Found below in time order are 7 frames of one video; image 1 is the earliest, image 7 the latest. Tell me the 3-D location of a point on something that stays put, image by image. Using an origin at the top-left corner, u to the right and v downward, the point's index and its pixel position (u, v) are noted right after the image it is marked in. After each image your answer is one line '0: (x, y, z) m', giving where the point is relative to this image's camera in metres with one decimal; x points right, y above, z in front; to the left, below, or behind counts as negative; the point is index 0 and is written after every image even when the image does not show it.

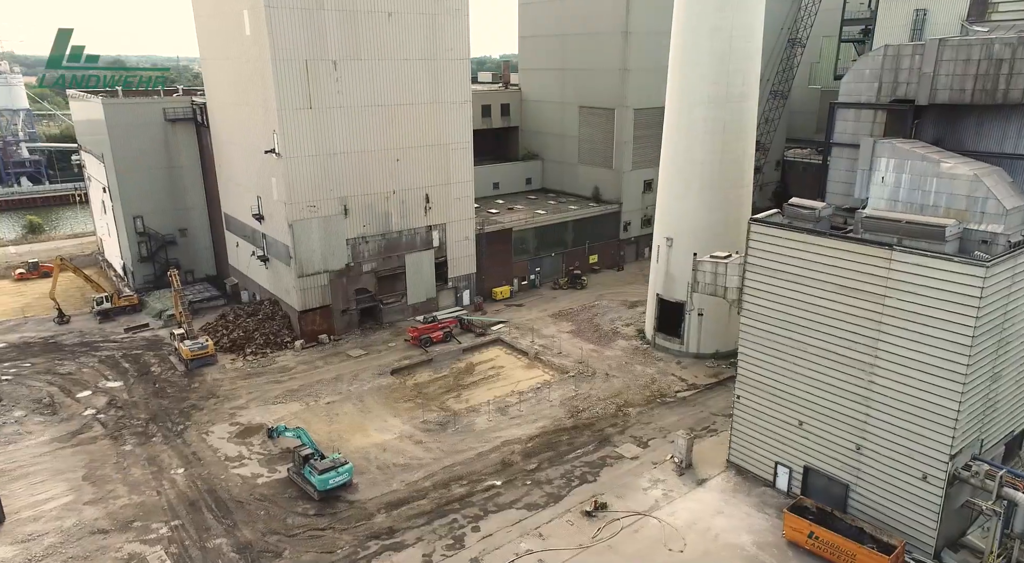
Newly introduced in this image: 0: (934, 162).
0: (+11.1, +3.1, +19.4) m
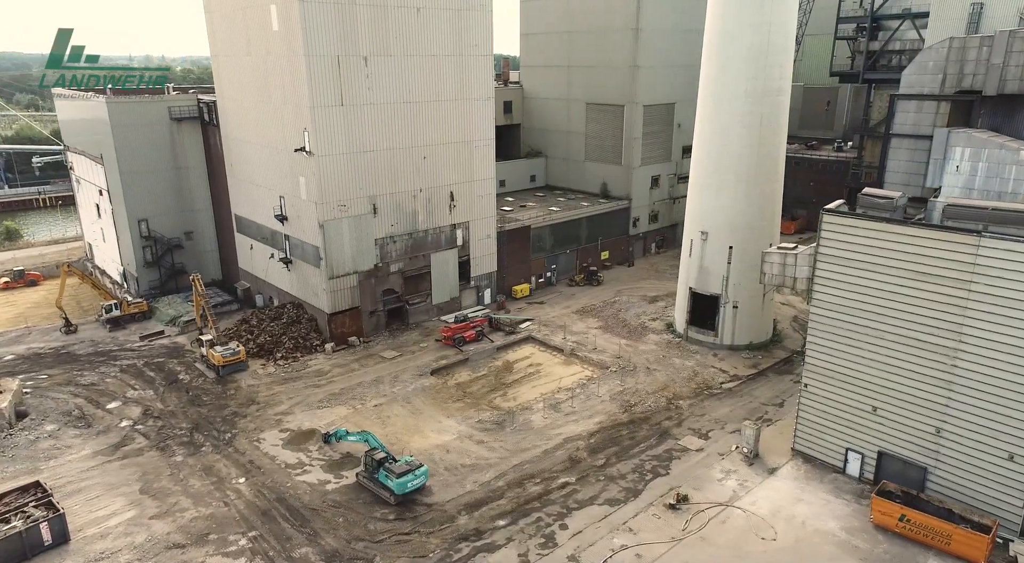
0: (+13.6, +3.5, +20.1) m
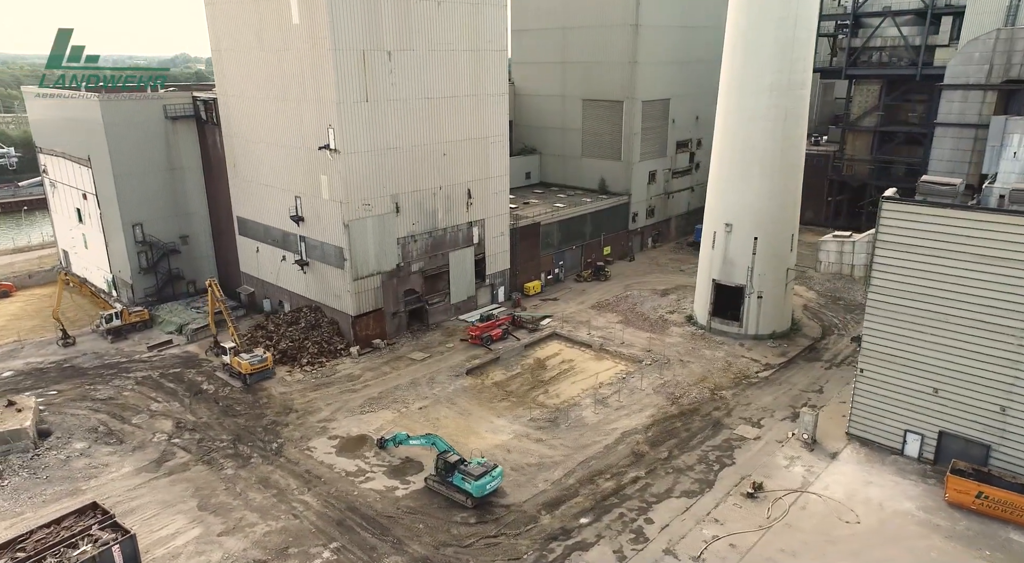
0: (+15.8, +4.0, +21.1) m
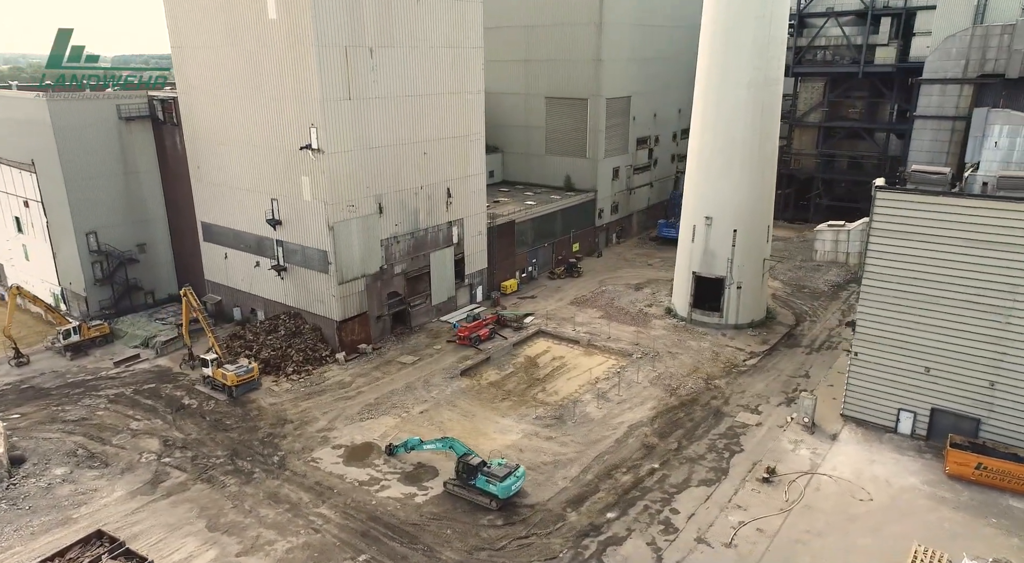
0: (+16.2, +4.6, +22.5) m
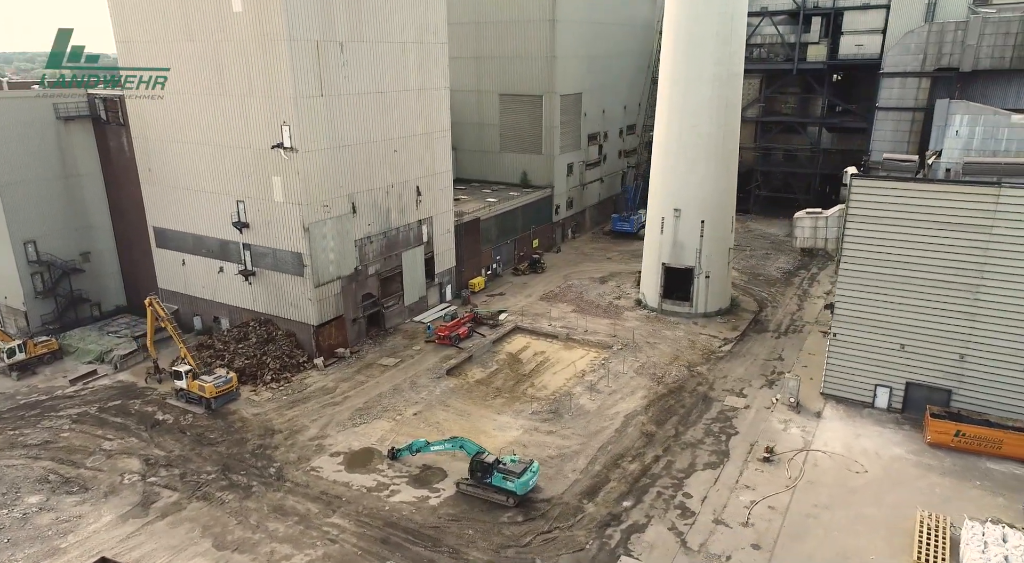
0: (+16.0, +5.3, +24.2) m
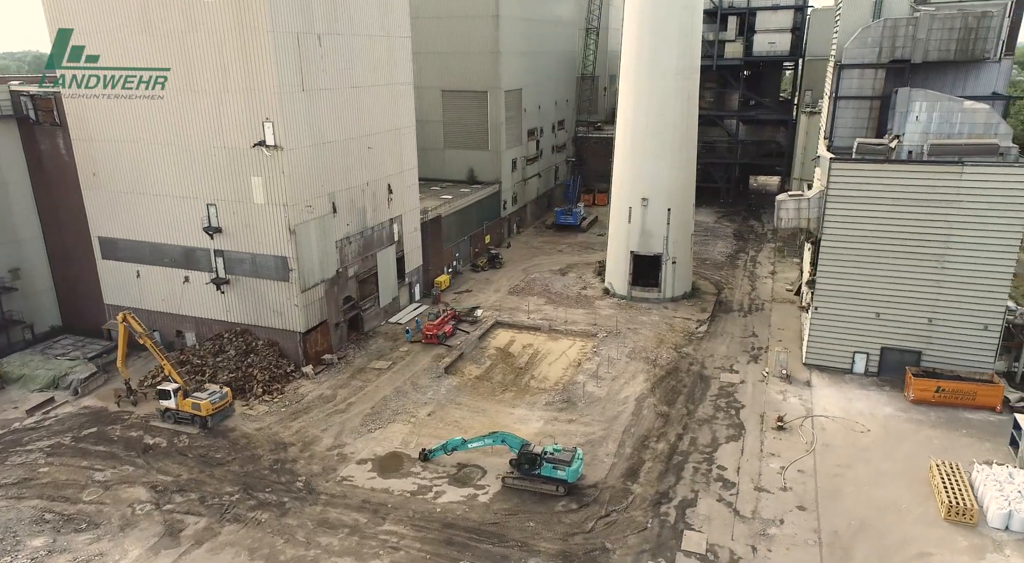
0: (+16.2, +6.5, +26.9) m
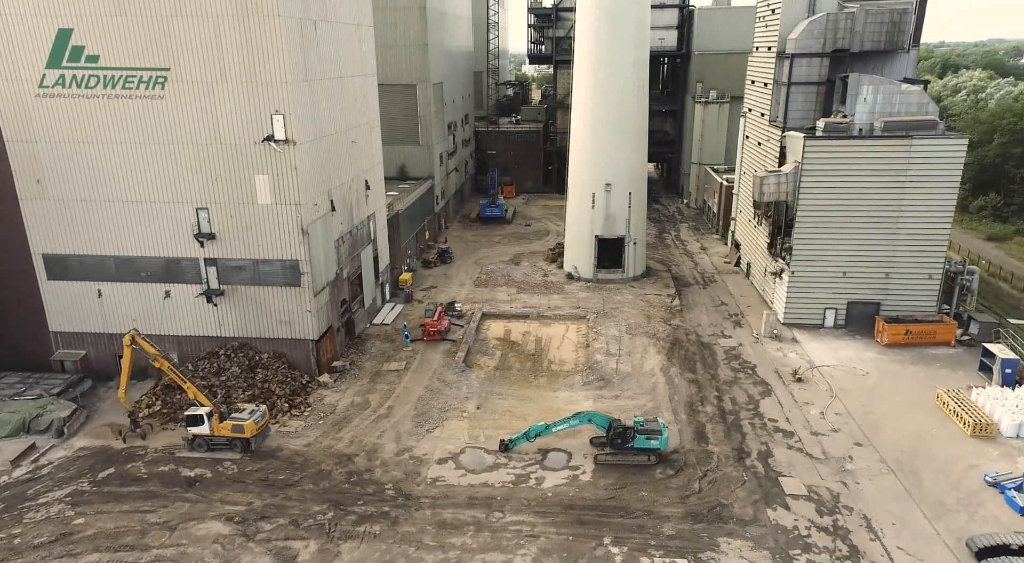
0: (+16.2, +8.2, +31.2) m
